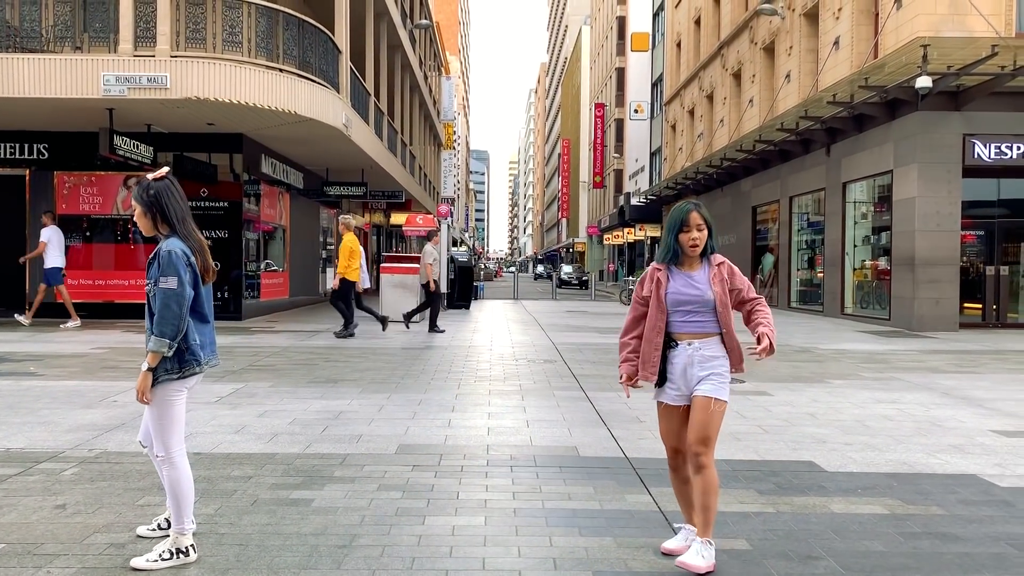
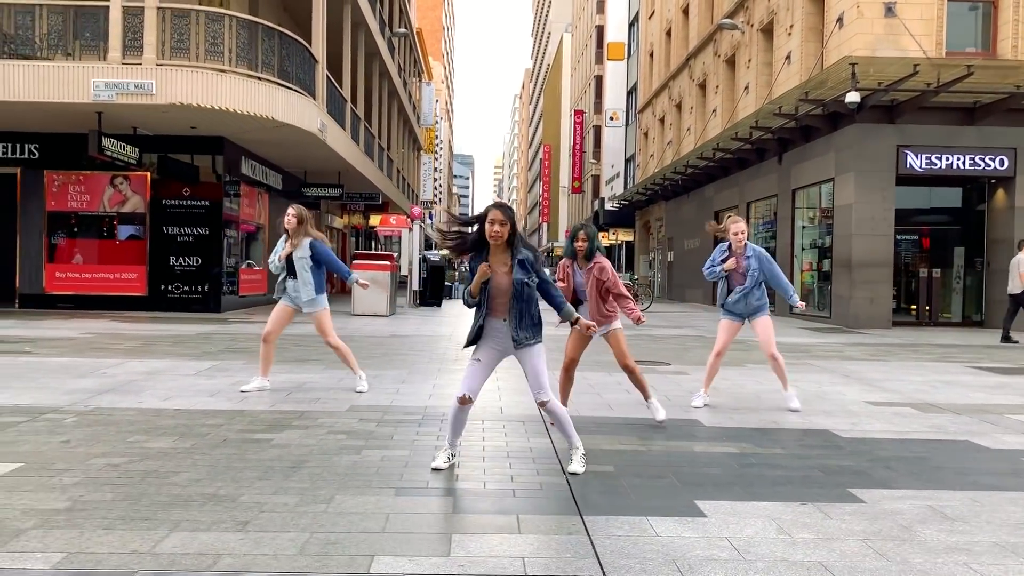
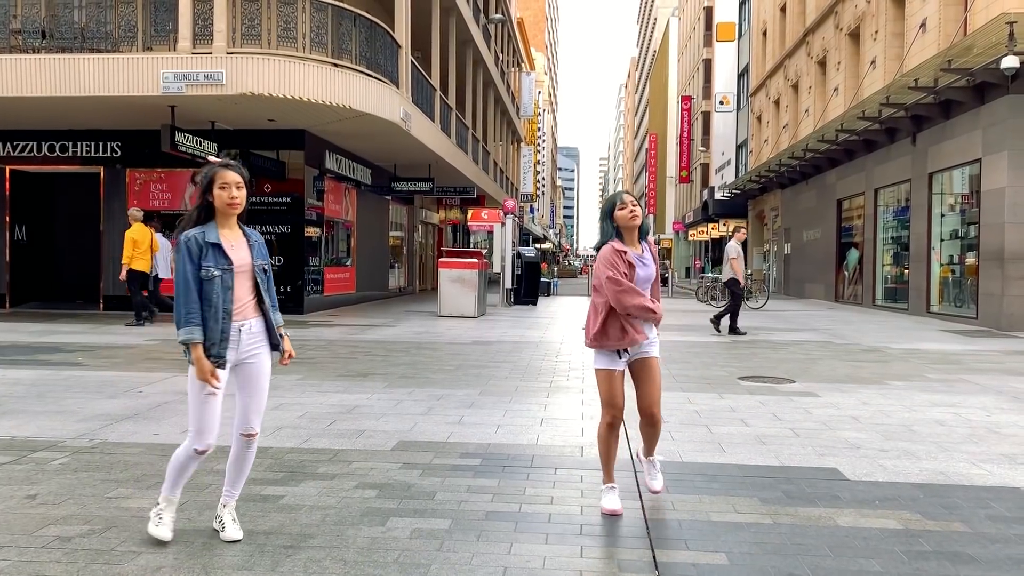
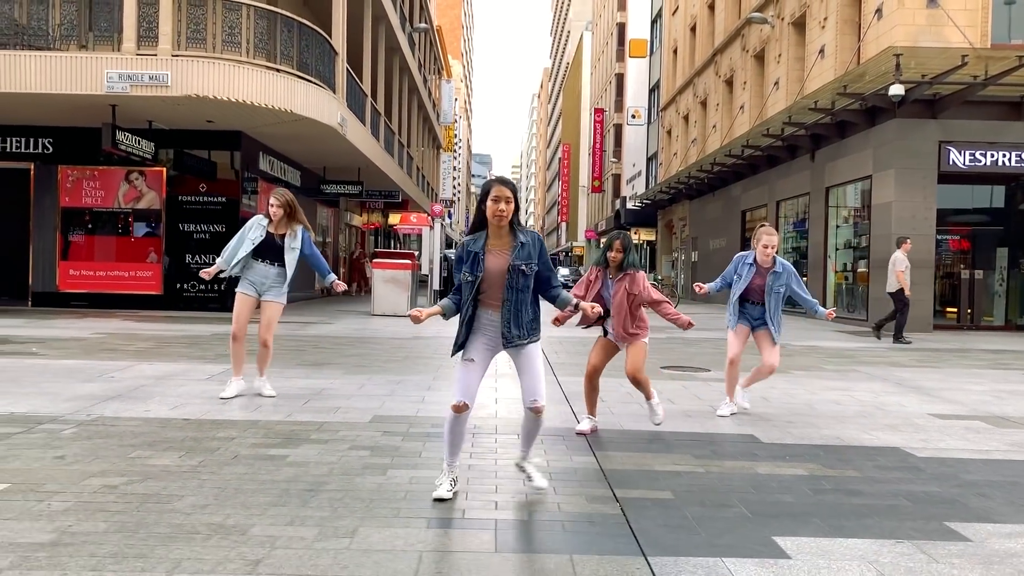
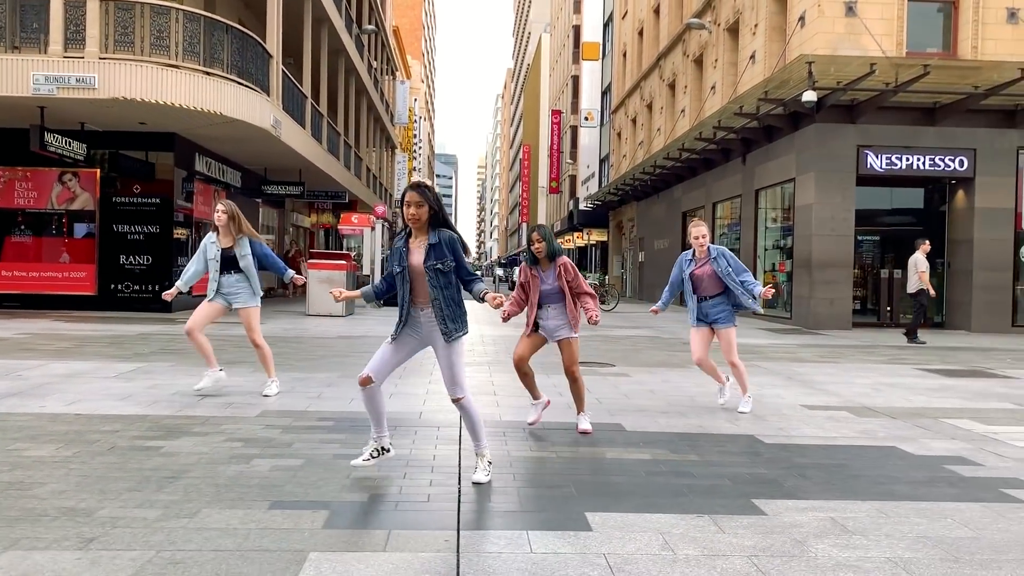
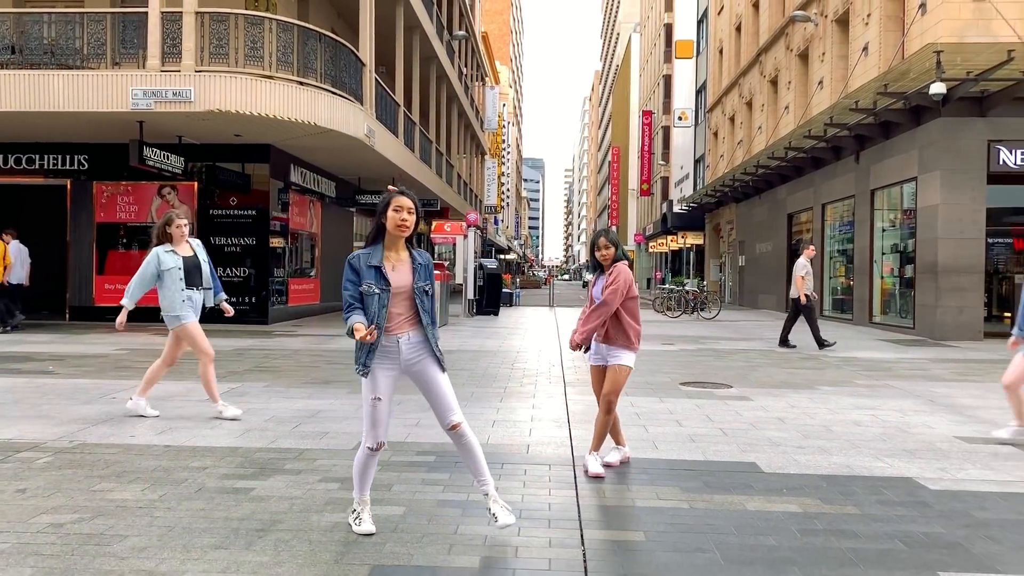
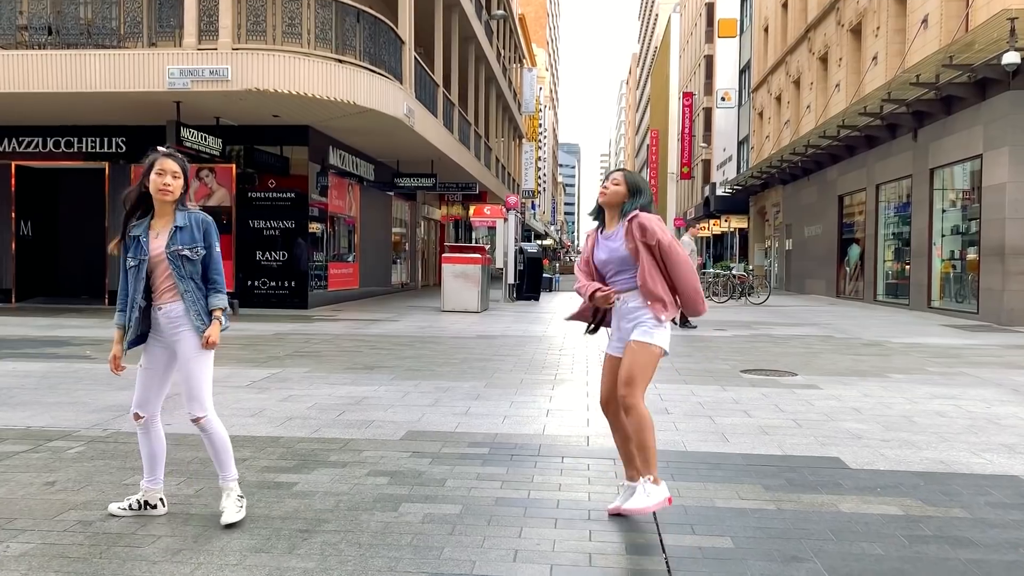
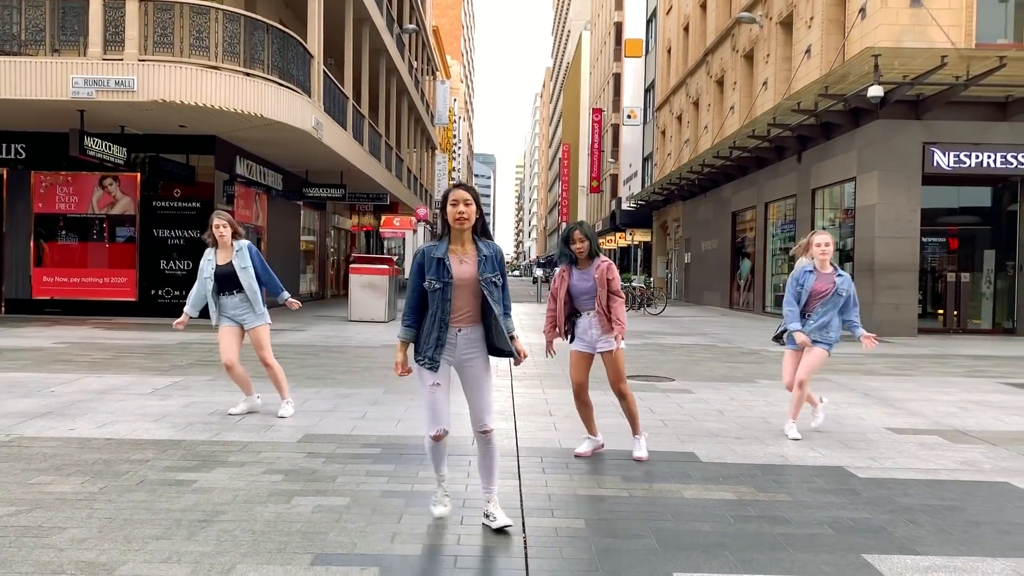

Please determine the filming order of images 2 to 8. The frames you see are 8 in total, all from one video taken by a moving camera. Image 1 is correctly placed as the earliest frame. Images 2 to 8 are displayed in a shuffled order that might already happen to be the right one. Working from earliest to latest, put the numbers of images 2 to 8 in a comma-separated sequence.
7, 3, 6, 8, 4, 5, 2
